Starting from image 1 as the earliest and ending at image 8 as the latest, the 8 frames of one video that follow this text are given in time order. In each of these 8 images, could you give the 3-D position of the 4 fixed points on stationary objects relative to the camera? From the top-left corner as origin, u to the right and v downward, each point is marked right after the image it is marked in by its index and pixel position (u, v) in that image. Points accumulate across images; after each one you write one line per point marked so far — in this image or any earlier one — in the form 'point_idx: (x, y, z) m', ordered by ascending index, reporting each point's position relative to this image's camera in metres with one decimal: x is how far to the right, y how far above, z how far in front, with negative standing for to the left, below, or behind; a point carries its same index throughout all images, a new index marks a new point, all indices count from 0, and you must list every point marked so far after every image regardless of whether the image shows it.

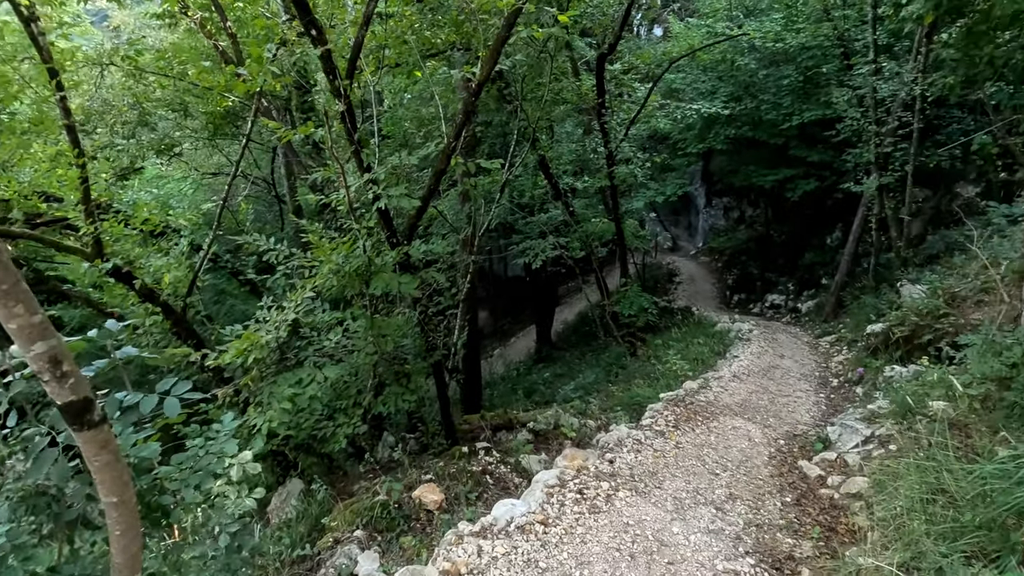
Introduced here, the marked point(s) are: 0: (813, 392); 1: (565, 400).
0: (+4.6, -1.6, +8.2) m
1: (+0.9, -2.0, +9.3) m
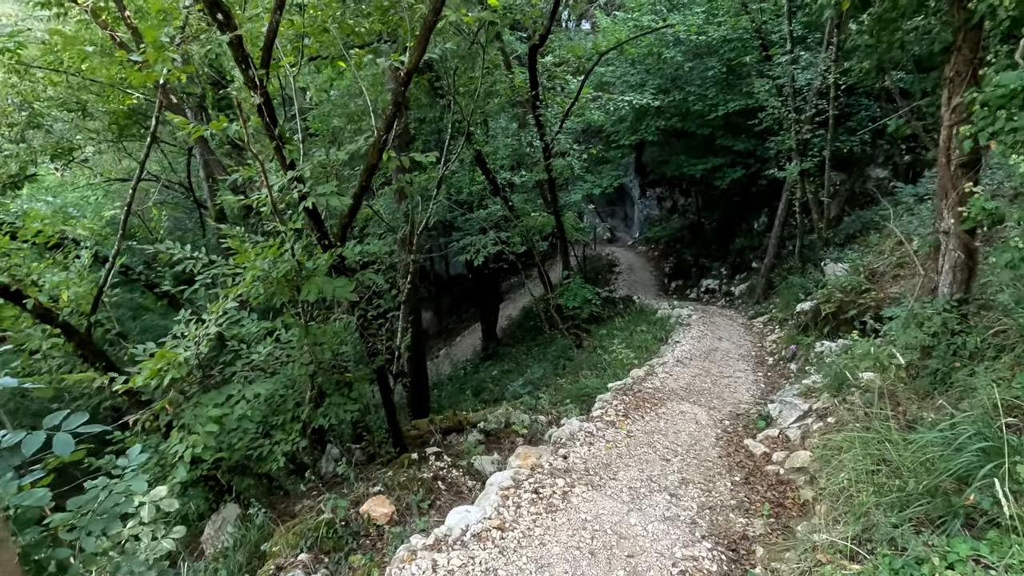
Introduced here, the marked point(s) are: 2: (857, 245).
0: (+3.8, -1.3, +8.5) m
1: (0.0, -1.9, +9.2) m
2: (+6.6, +0.8, +10.2) m
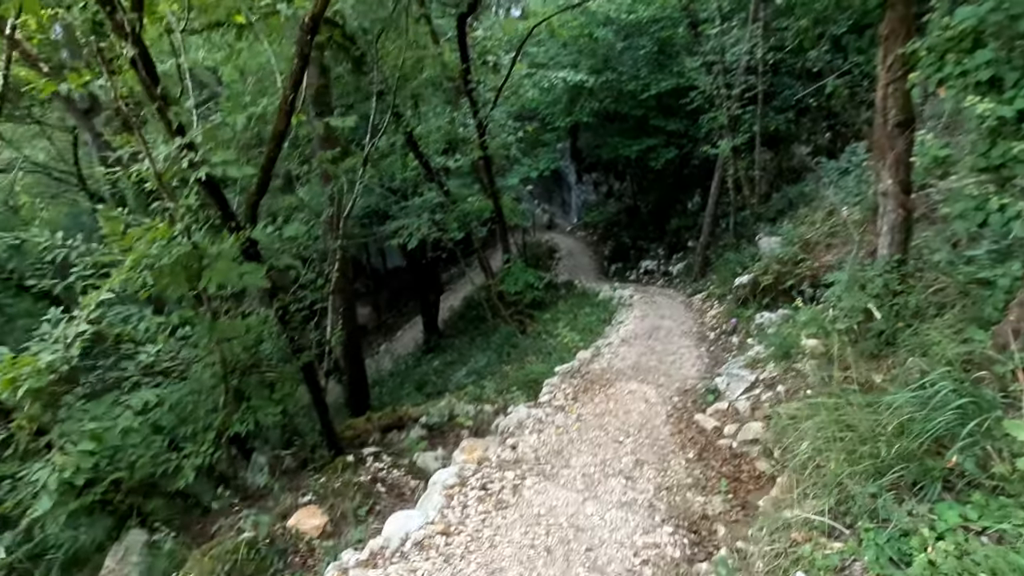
0: (+2.9, -0.9, +8.5) m
1: (-0.9, -1.7, +8.8) m
2: (+5.4, +1.3, +10.4) m
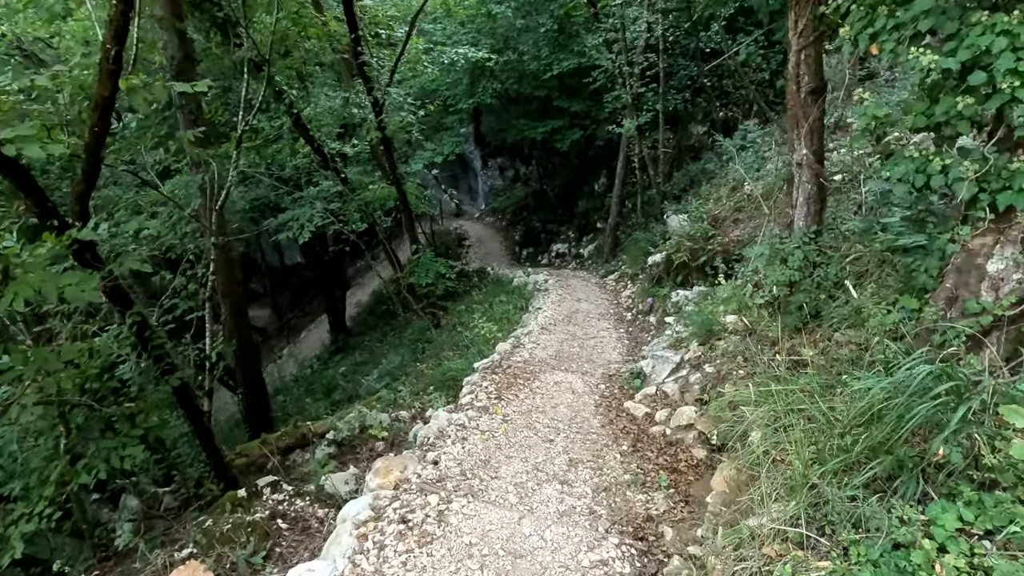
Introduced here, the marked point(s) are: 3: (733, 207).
0: (+1.6, -0.6, +8.4) m
1: (-2.2, -1.6, +8.1) m
2: (+3.6, +1.8, +10.6) m
3: (+3.4, +1.2, +8.2) m
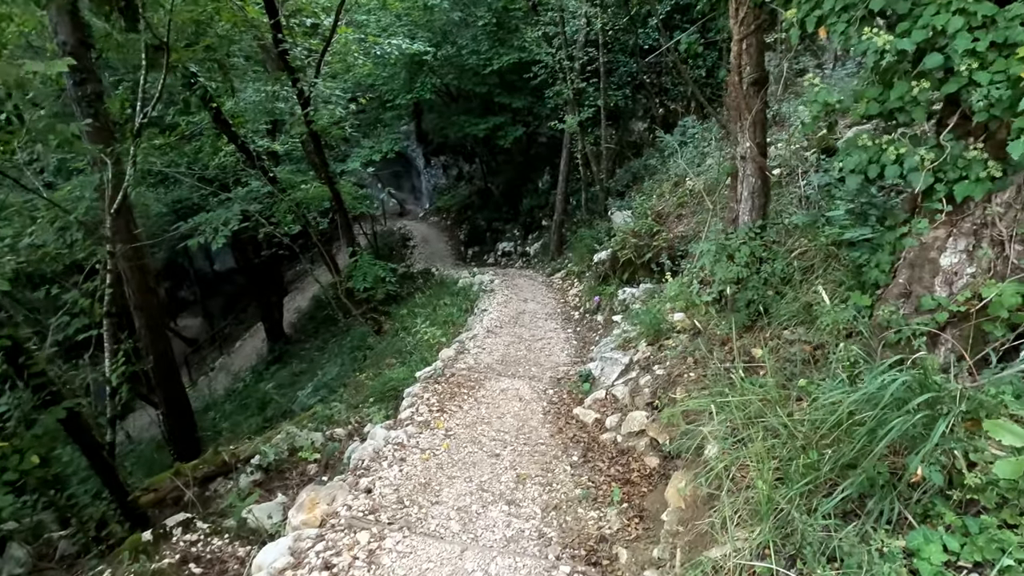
0: (+0.7, -0.6, +8.2) m
1: (-3.0, -1.7, +7.5) m
2: (+2.5, +1.9, +10.6) m
3: (+2.5, +1.3, +8.1) m
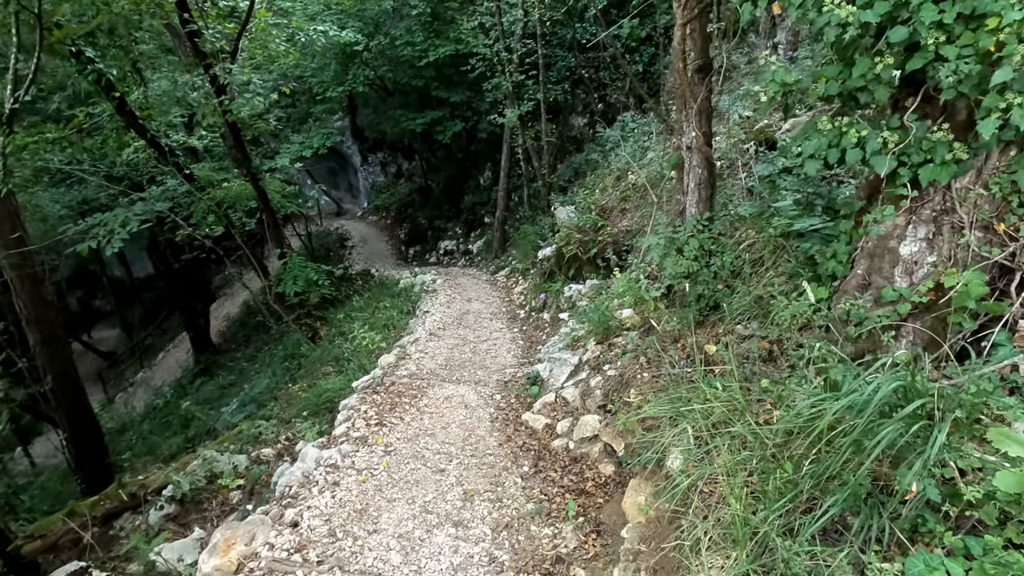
0: (-0.1, -0.6, +7.9) m
1: (-3.7, -1.8, +6.9) m
2: (+1.3, +1.9, +10.5) m
3: (+1.6, +1.4, +8.0) m
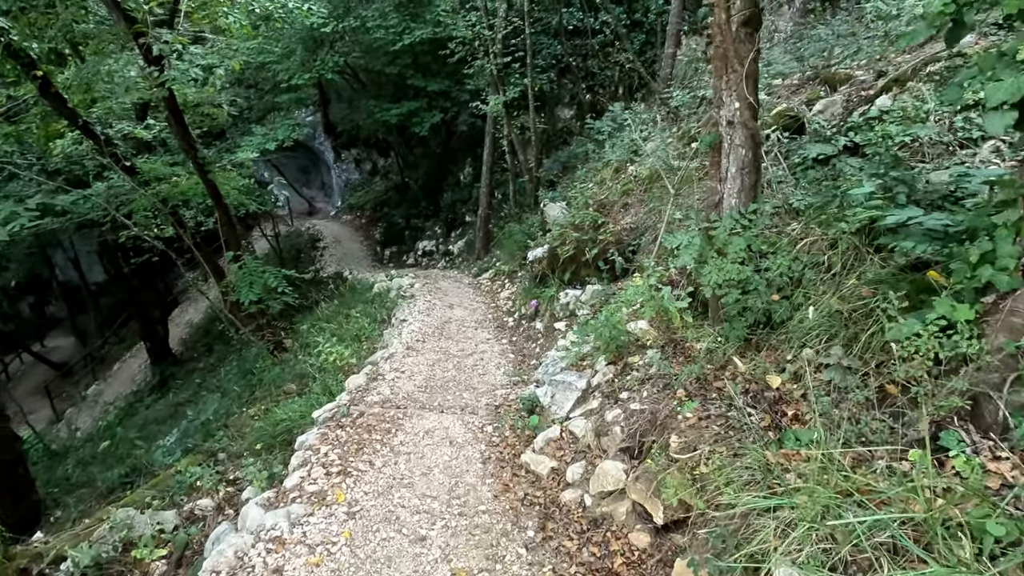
0: (-0.2, -0.7, +7.0) m
1: (-3.8, -1.9, +5.8) m
2: (+1.0, +1.9, +9.6) m
3: (+1.4, +1.3, +7.2) m
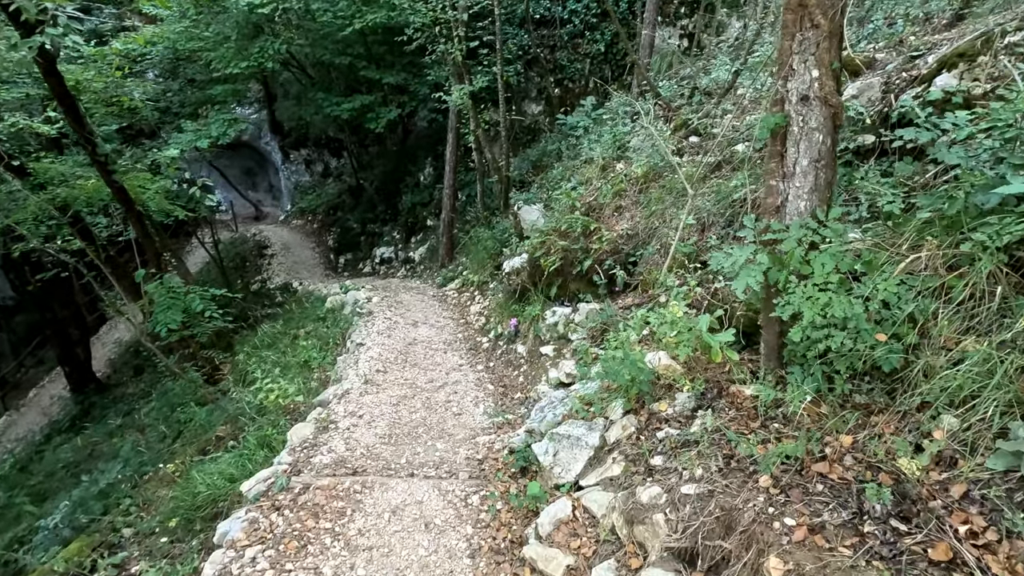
0: (-0.5, -0.9, +6.0) m
1: (-3.9, -2.2, +4.5) m
2: (+0.5, +1.7, +8.7) m
3: (+1.1, +1.1, +6.3) m
